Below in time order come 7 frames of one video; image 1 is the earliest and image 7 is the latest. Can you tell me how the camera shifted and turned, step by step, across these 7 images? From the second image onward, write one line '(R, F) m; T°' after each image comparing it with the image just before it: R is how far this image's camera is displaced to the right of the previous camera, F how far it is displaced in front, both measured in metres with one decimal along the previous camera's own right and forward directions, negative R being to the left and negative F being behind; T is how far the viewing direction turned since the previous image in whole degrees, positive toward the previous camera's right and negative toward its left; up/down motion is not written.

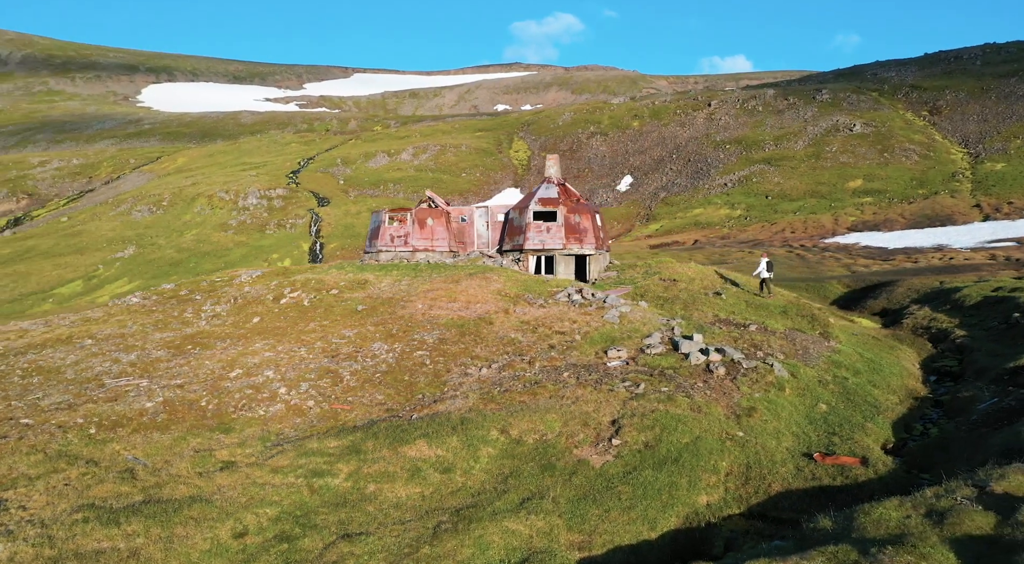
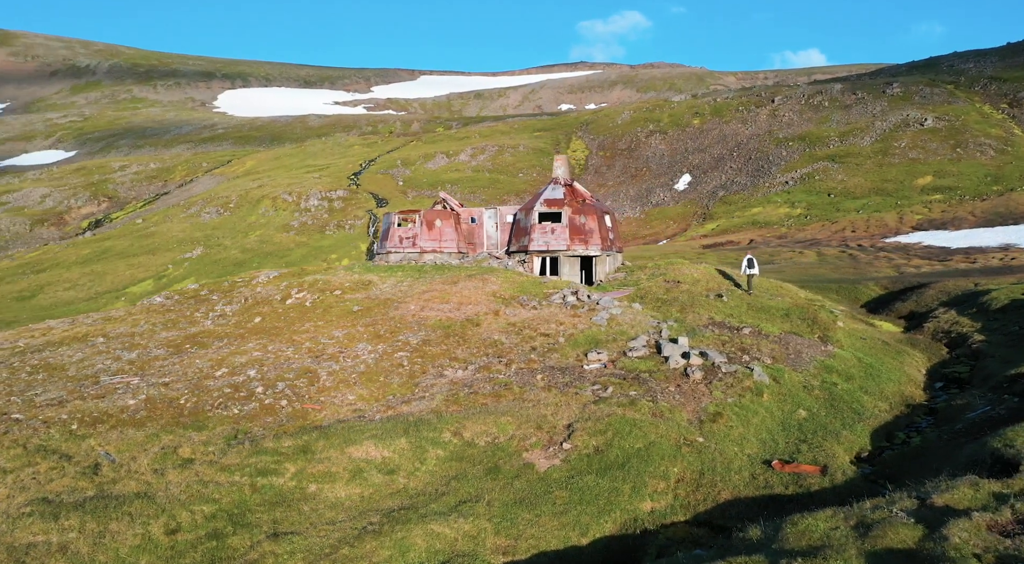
(+2.5, +0.2) m; -4°
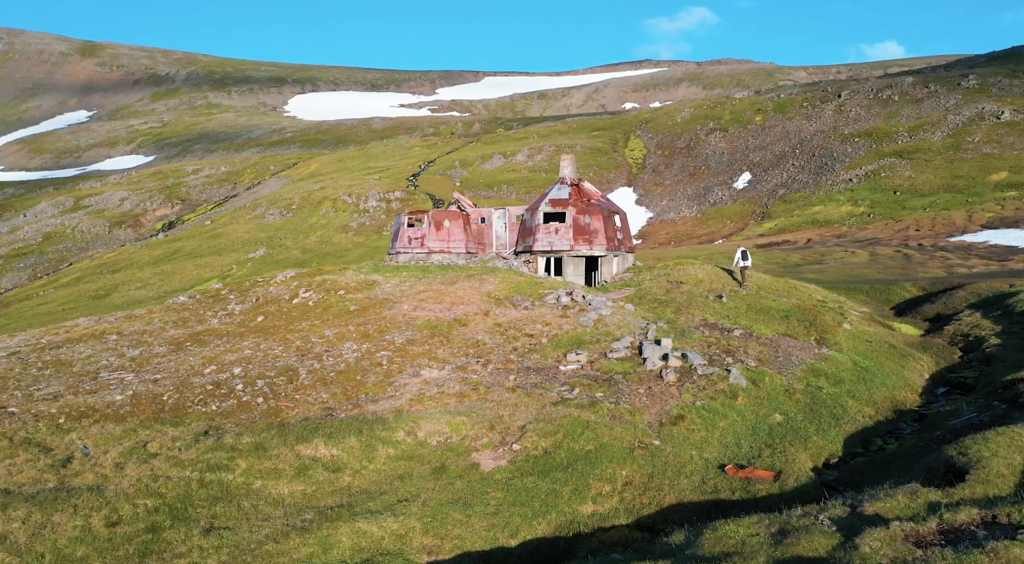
(+2.4, +0.1) m; -4°
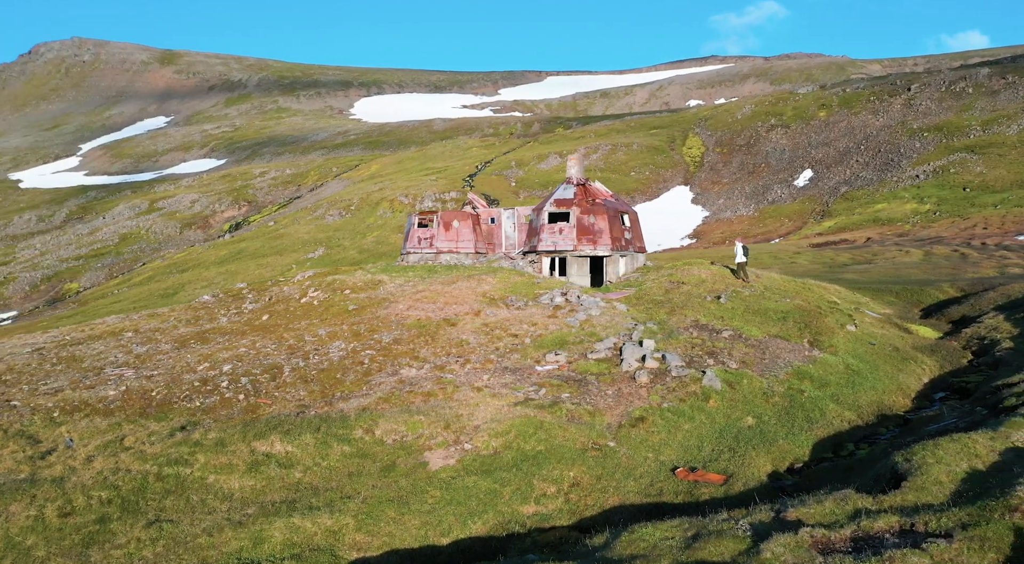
(+2.4, 0.0) m; -3°
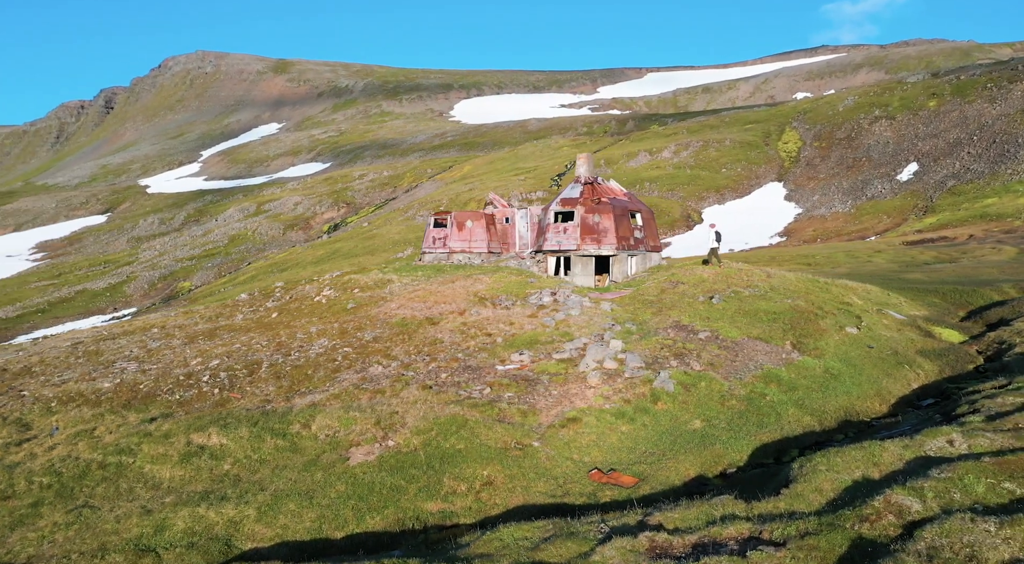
(+3.8, 0.0) m; -5°
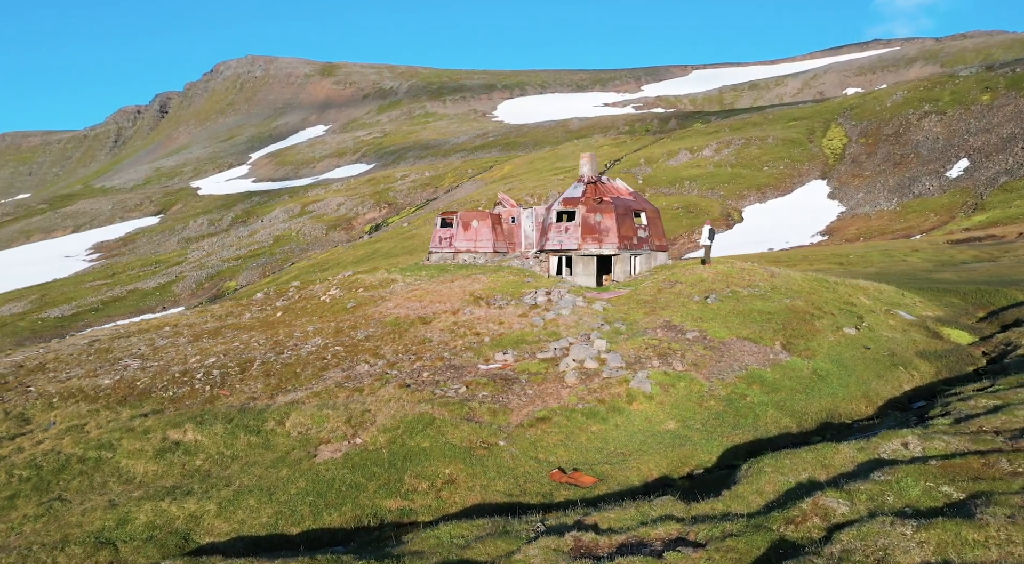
(+1.7, -0.1) m; -2°
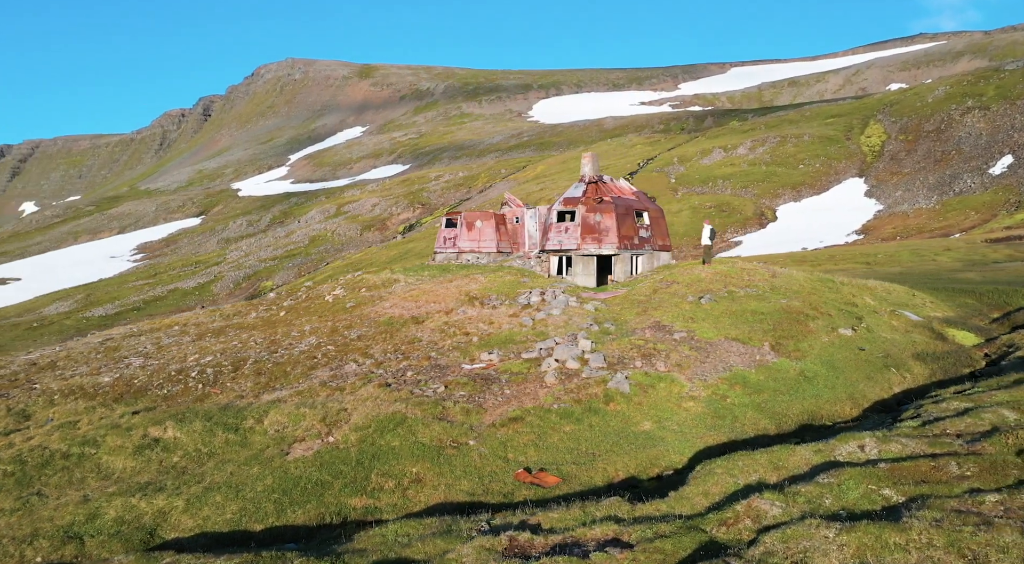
(+1.5, -0.1) m; -2°
